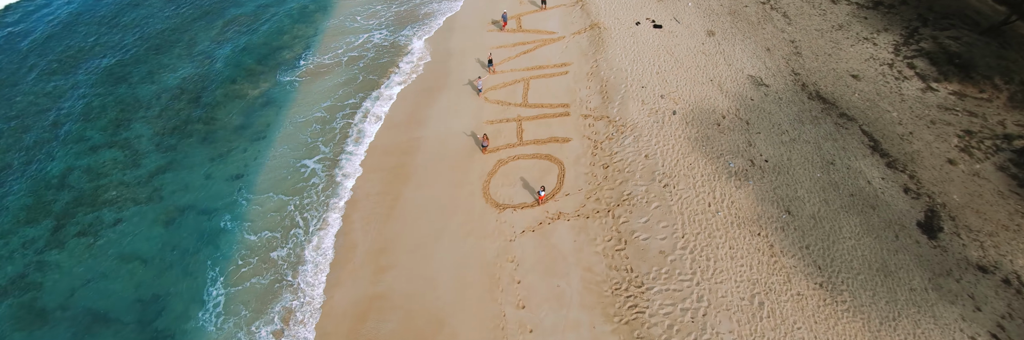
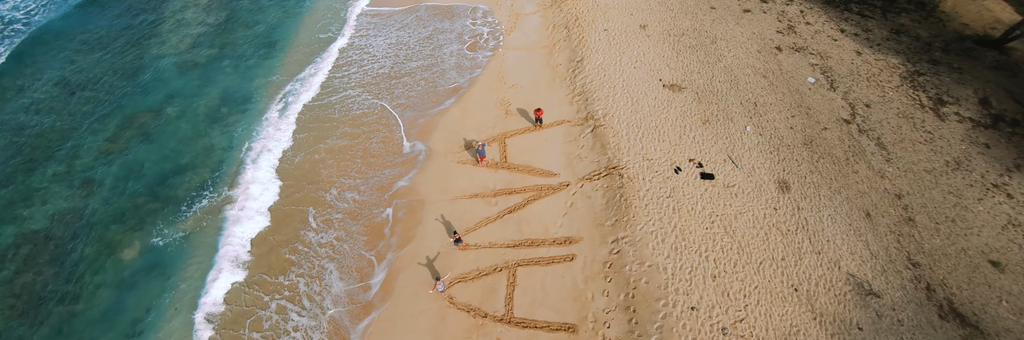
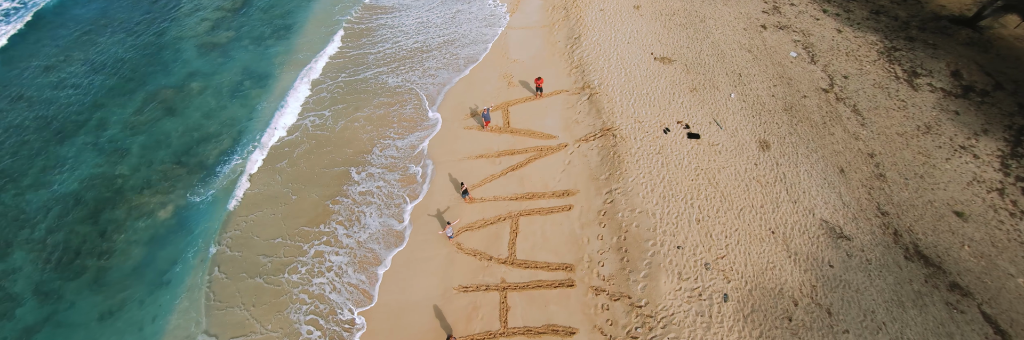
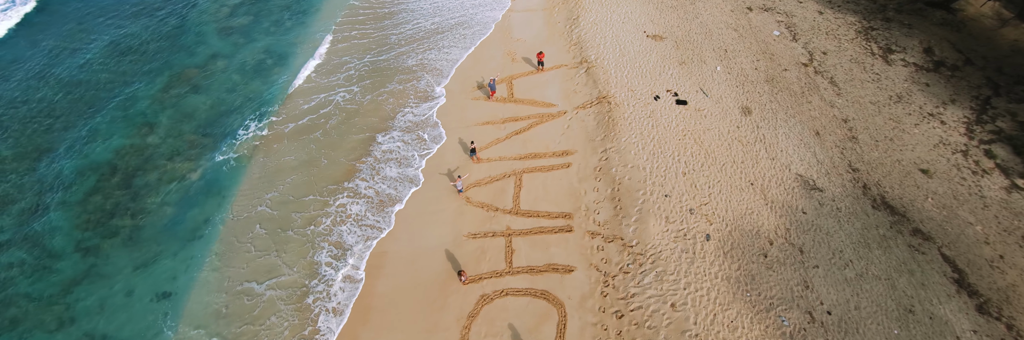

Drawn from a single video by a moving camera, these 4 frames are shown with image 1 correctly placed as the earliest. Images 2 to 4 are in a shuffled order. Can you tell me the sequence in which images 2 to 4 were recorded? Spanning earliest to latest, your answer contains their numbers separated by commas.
4, 3, 2
